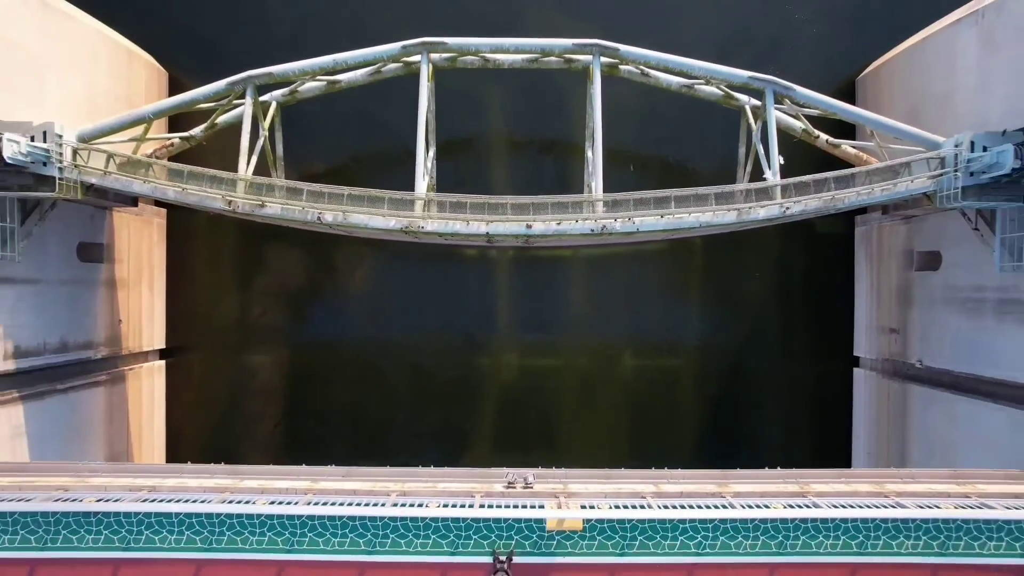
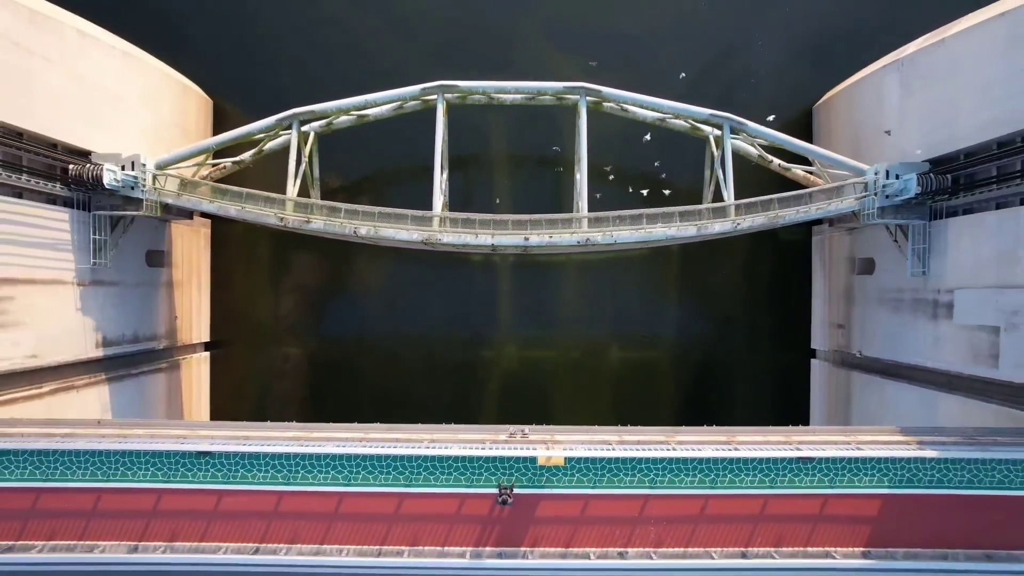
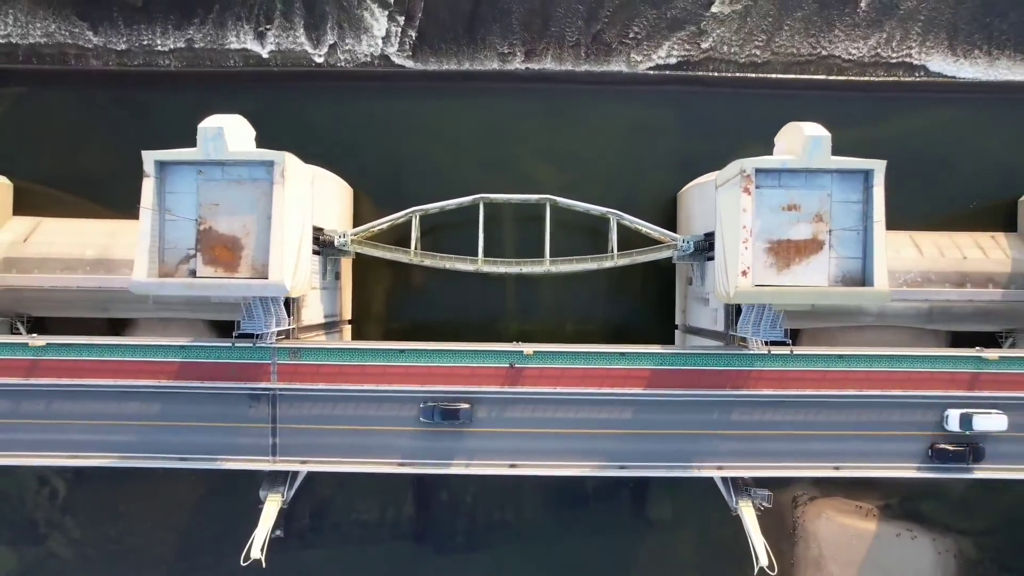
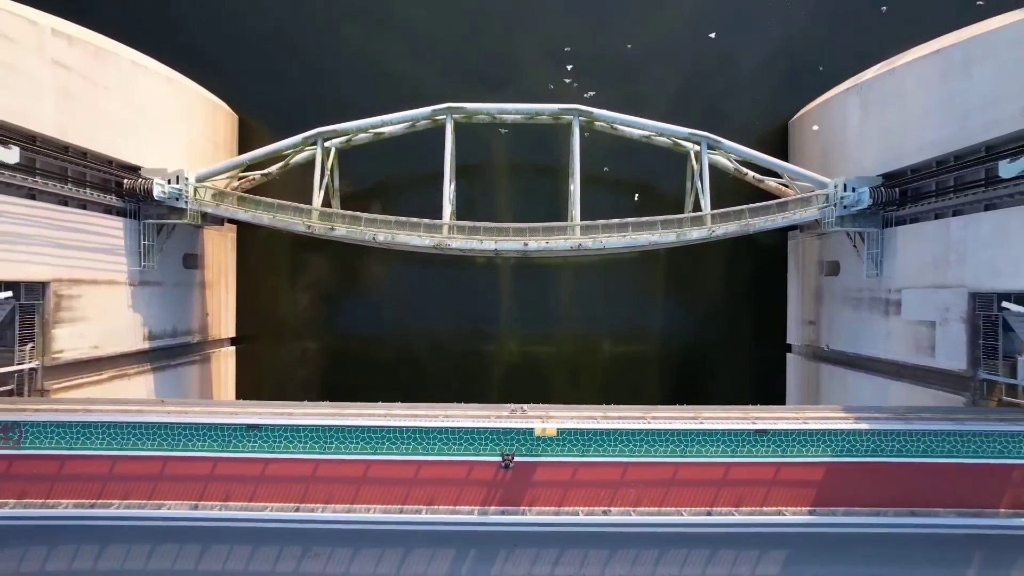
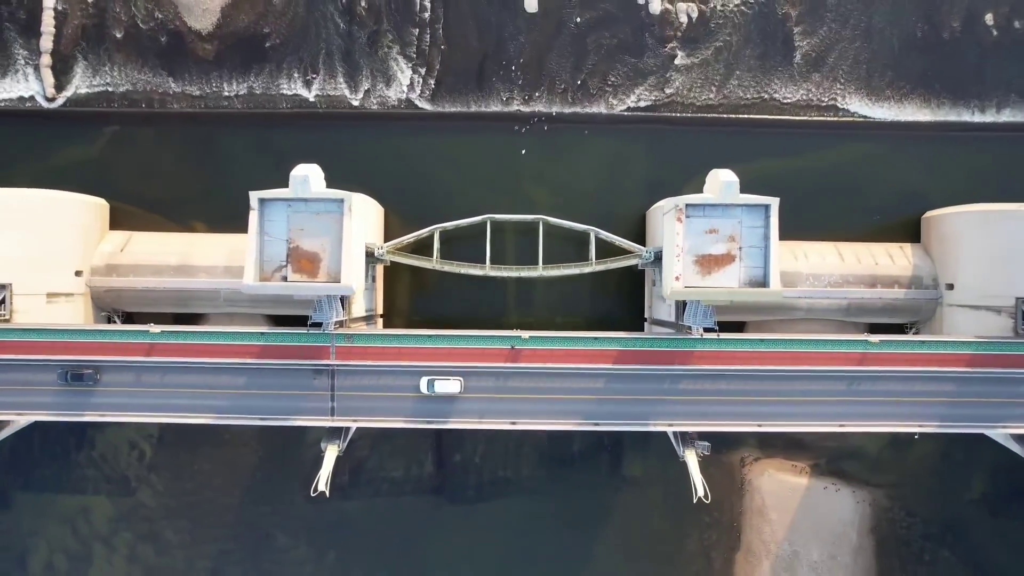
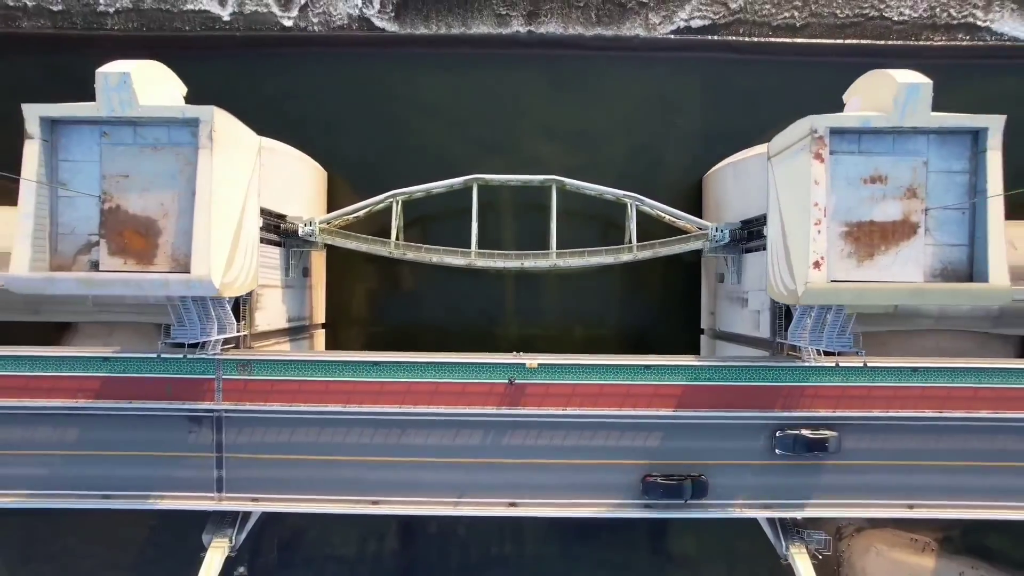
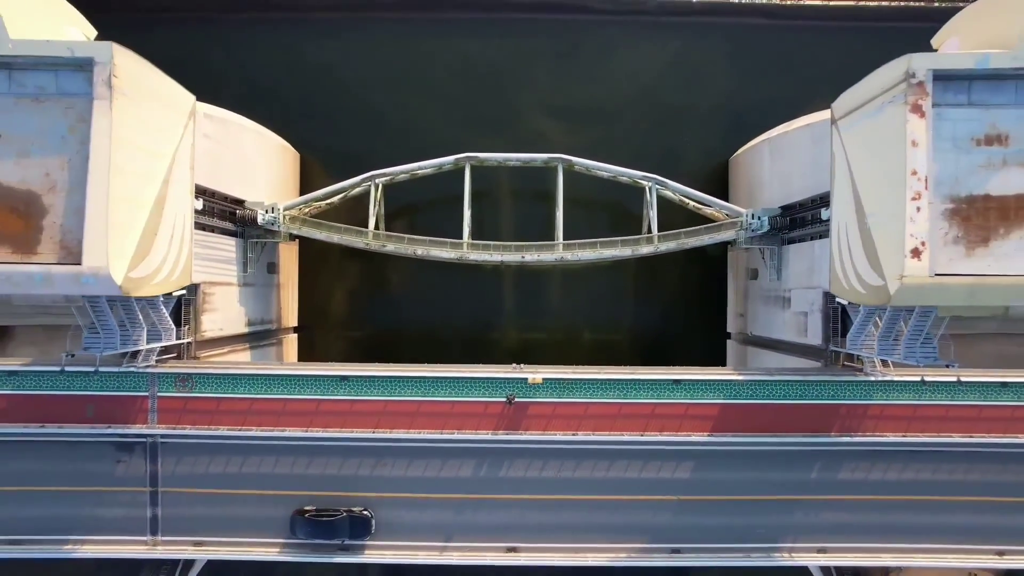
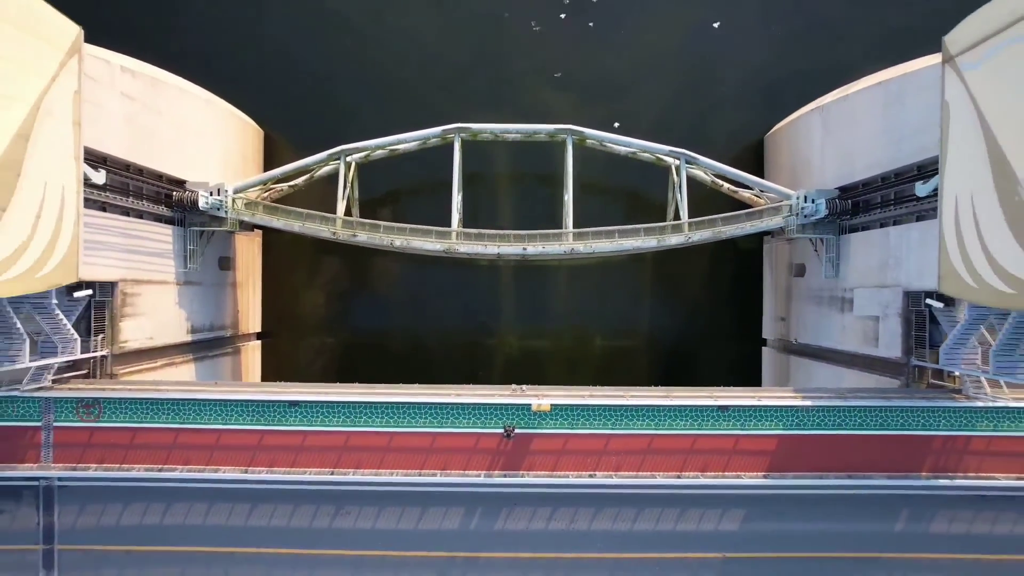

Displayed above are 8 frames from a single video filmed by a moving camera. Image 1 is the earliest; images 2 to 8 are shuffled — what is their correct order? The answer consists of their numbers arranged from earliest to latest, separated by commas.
2, 4, 8, 7, 6, 3, 5
